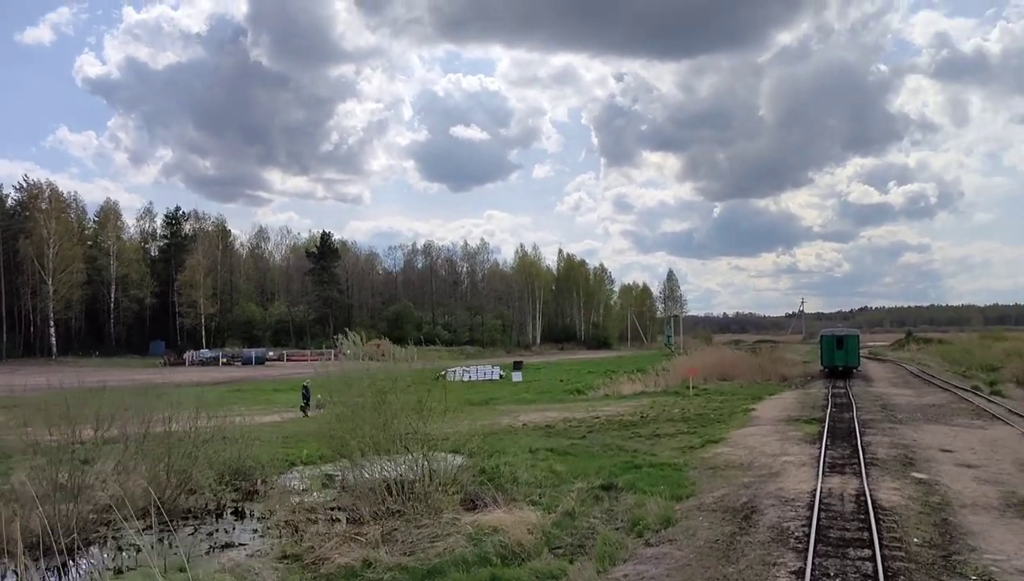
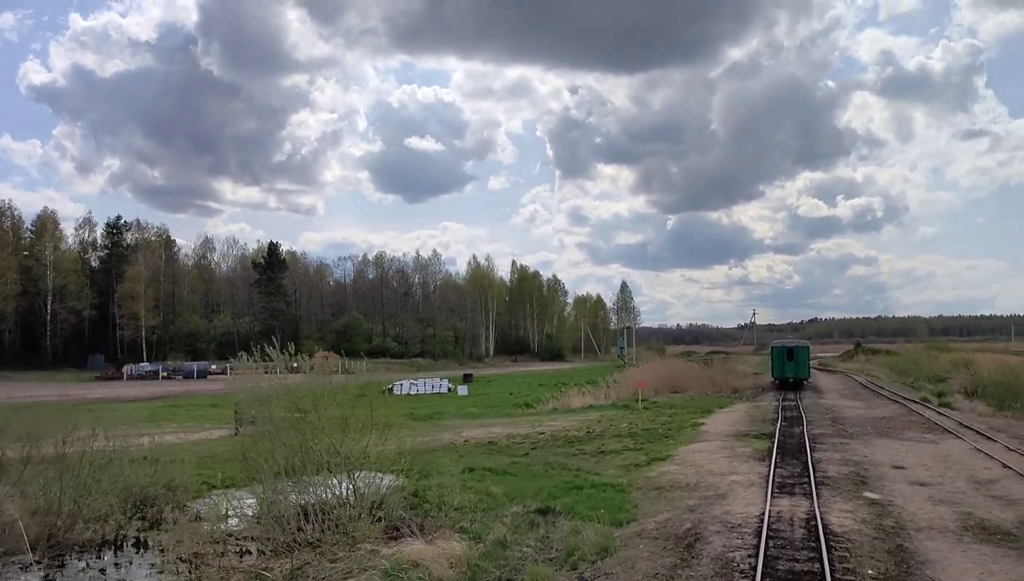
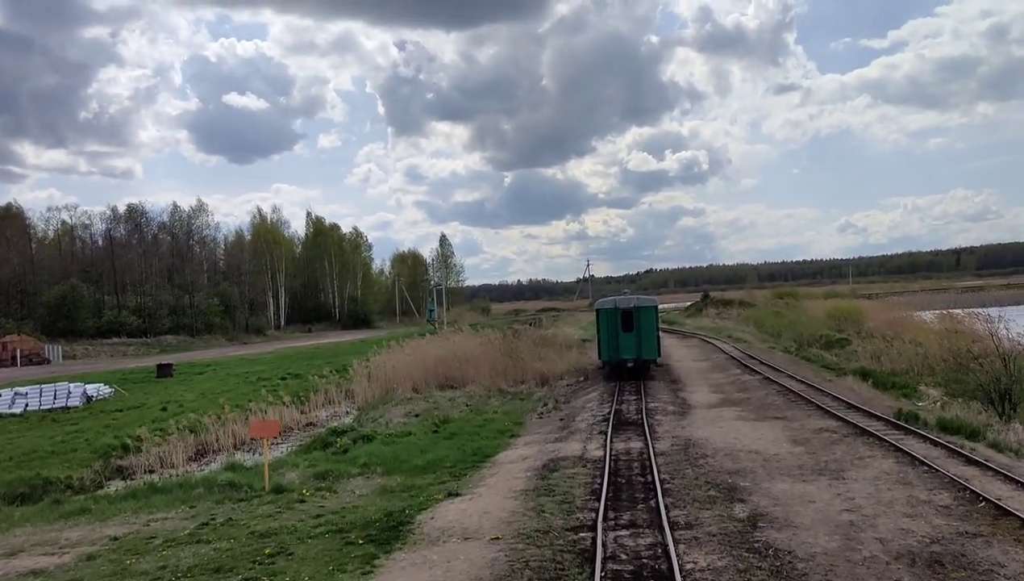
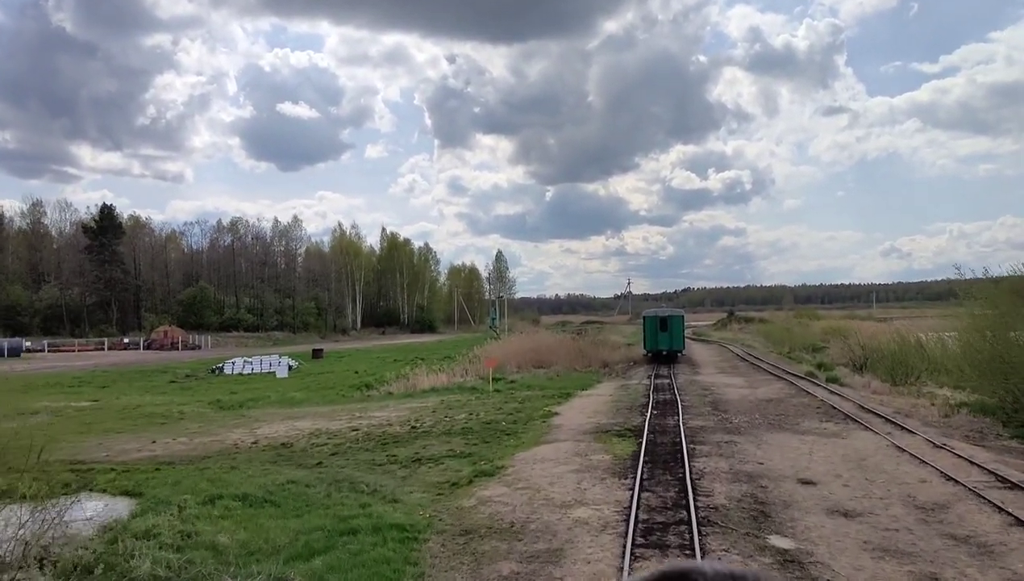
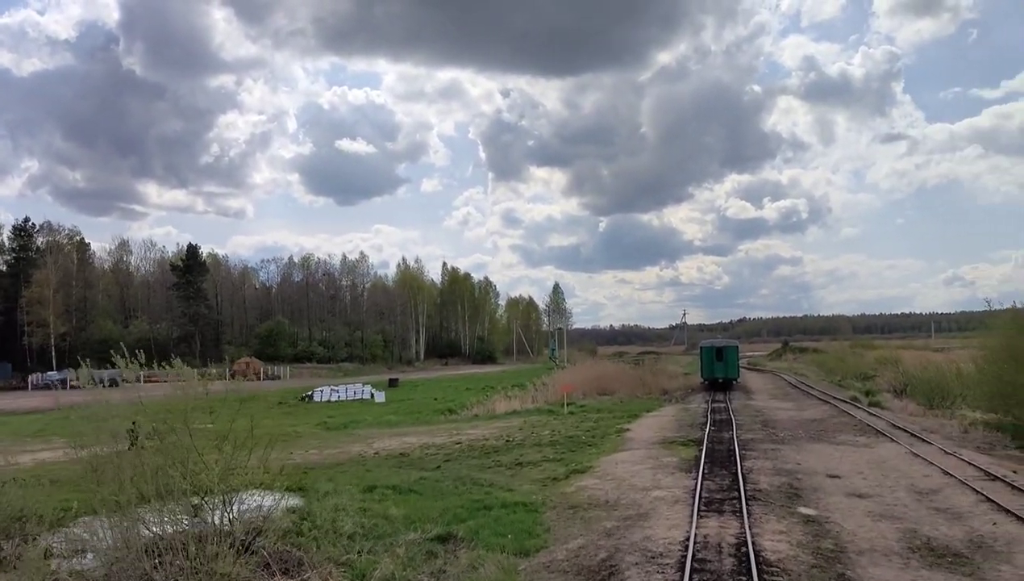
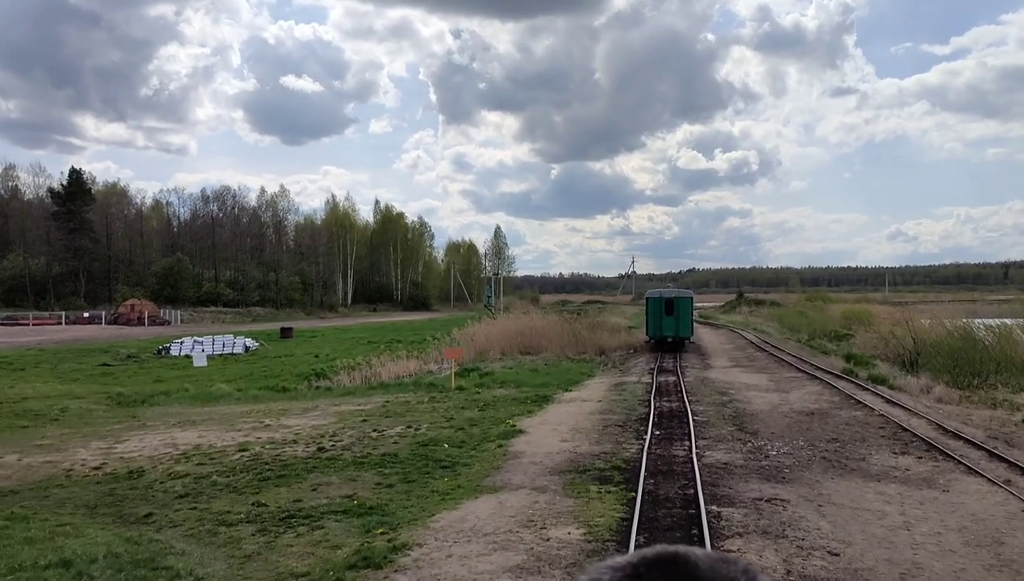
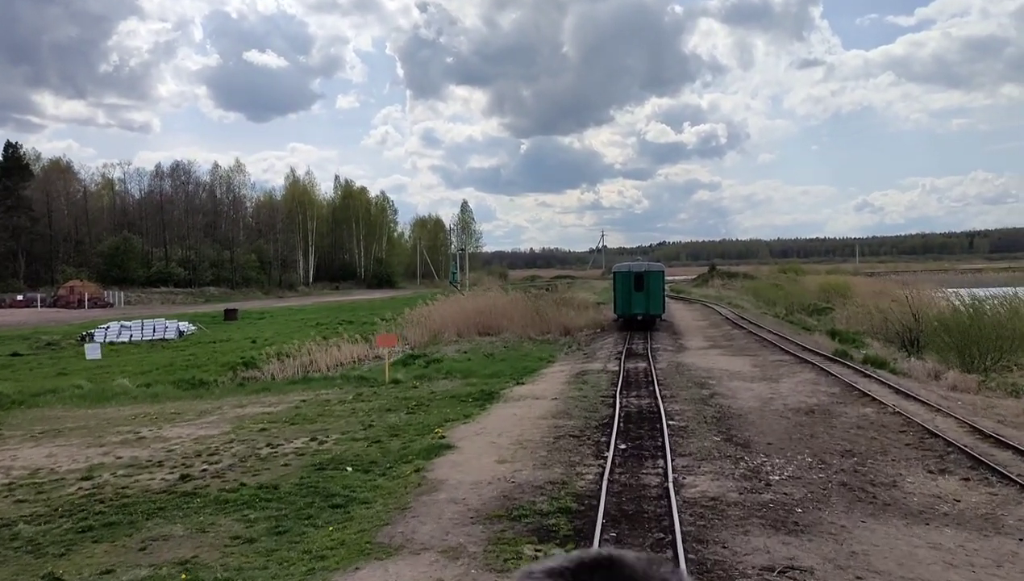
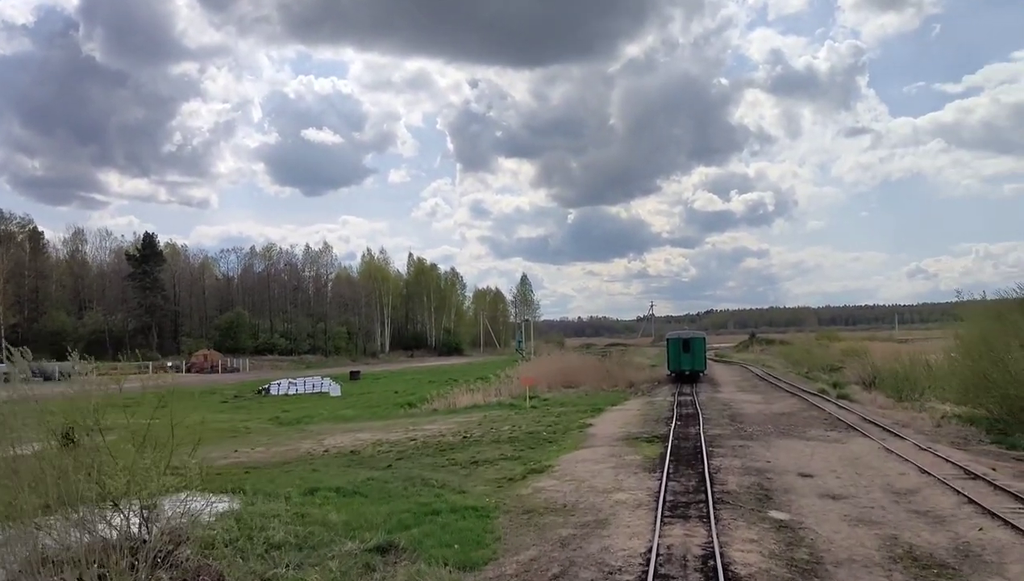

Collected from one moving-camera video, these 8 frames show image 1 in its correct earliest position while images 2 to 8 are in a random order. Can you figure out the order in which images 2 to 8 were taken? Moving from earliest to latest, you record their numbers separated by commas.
2, 5, 8, 4, 6, 7, 3
